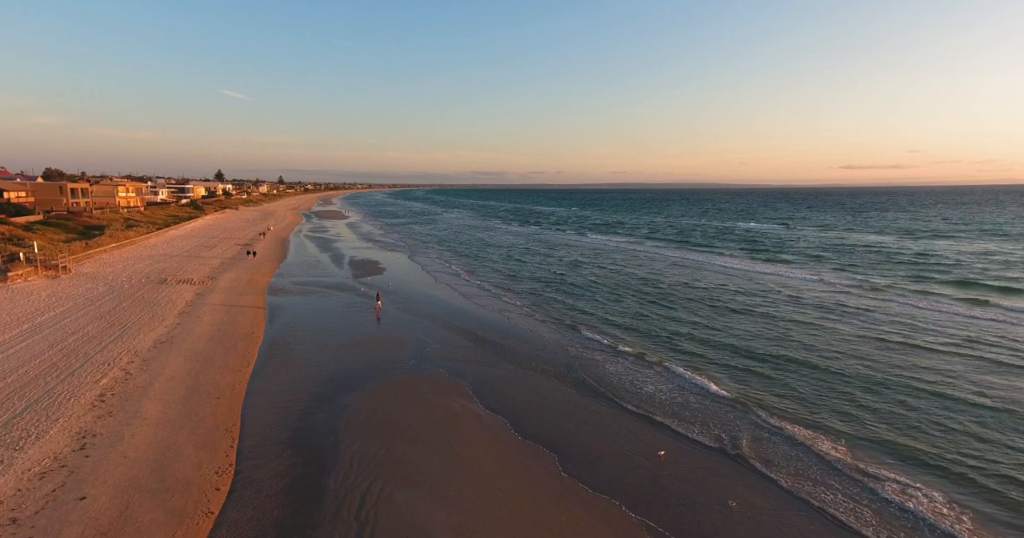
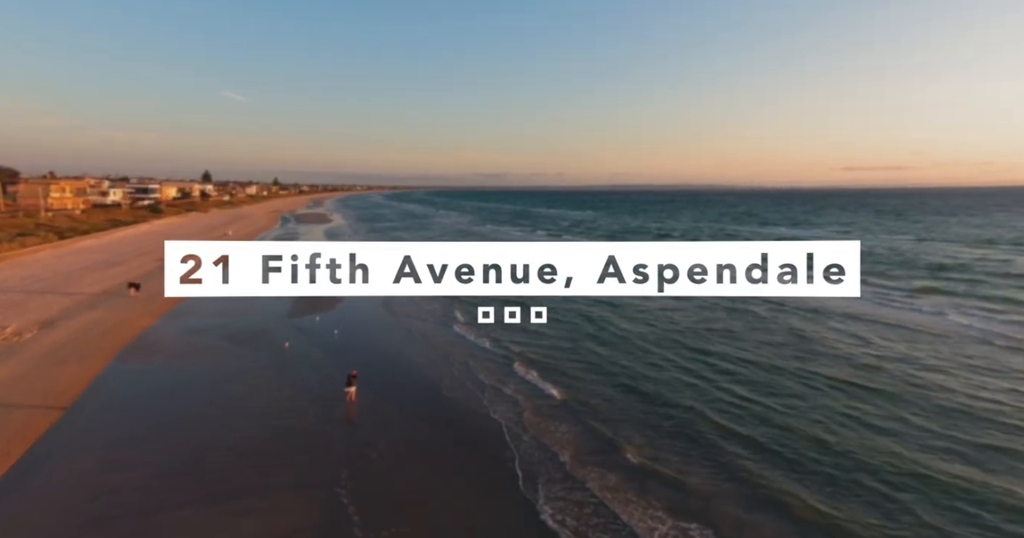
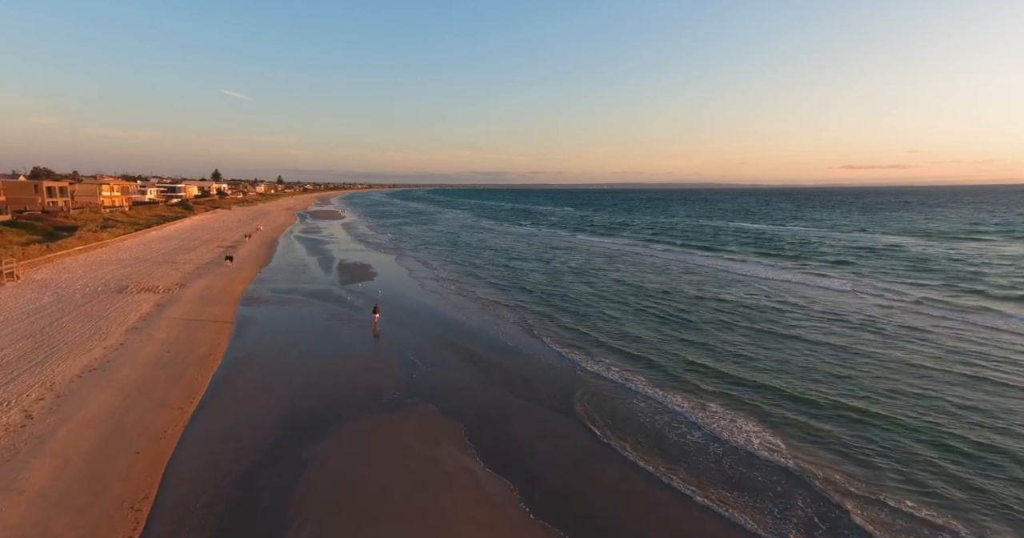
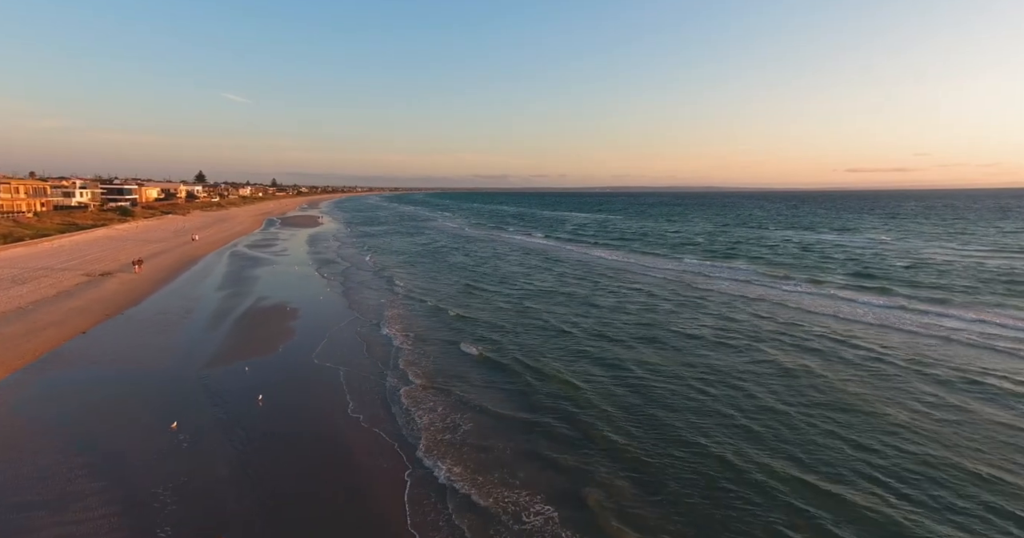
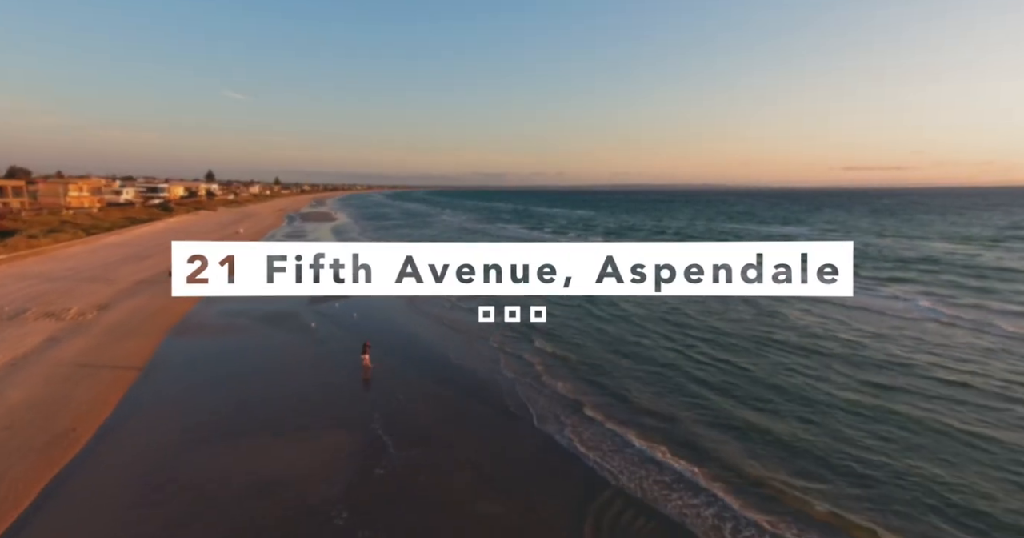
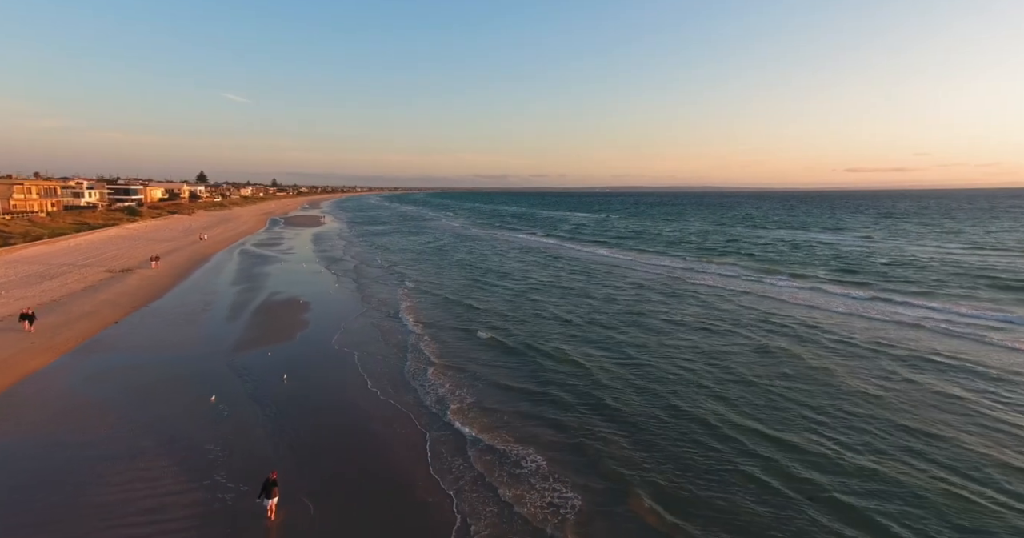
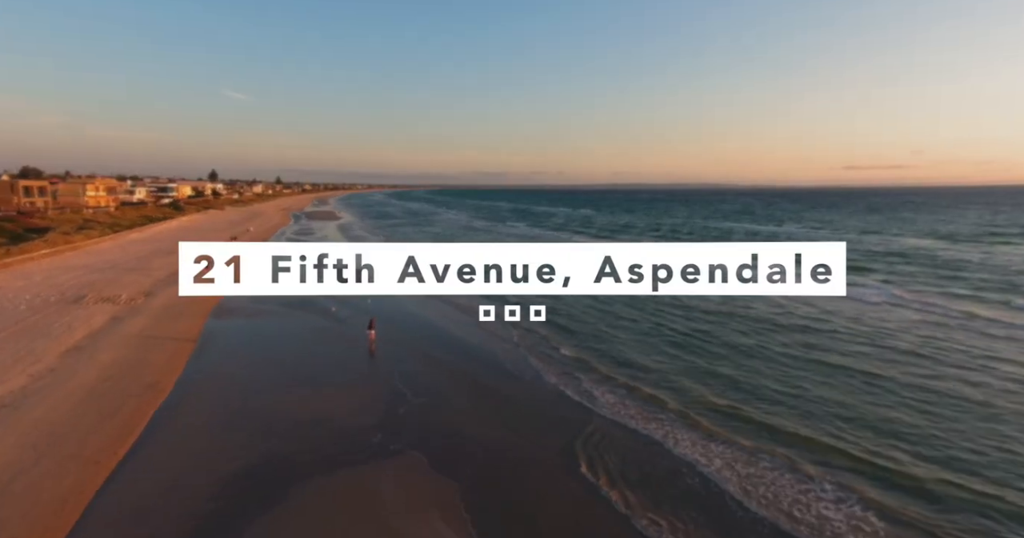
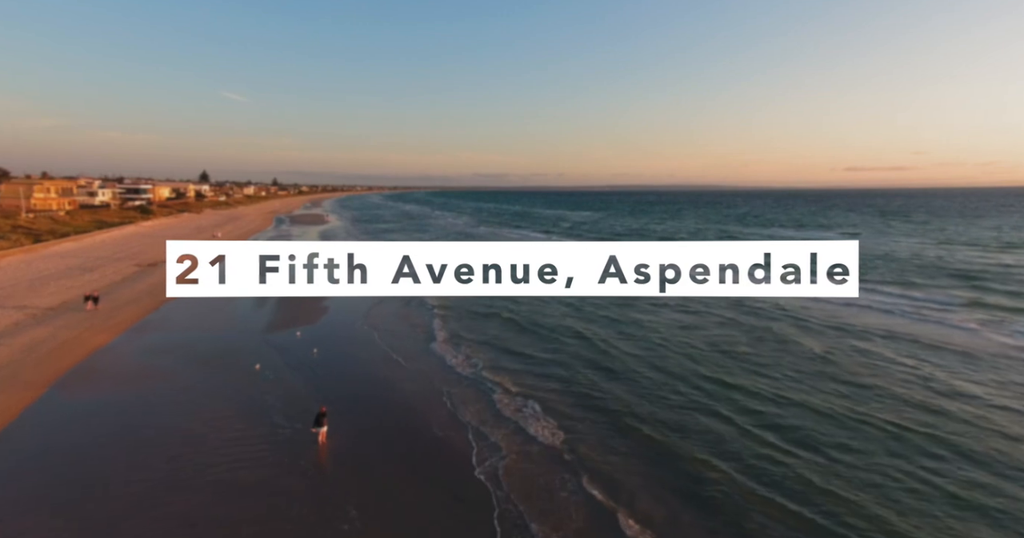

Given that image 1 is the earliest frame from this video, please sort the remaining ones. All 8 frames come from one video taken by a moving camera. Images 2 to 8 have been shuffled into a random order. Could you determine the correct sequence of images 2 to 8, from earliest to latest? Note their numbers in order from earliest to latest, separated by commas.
3, 7, 5, 2, 8, 6, 4
